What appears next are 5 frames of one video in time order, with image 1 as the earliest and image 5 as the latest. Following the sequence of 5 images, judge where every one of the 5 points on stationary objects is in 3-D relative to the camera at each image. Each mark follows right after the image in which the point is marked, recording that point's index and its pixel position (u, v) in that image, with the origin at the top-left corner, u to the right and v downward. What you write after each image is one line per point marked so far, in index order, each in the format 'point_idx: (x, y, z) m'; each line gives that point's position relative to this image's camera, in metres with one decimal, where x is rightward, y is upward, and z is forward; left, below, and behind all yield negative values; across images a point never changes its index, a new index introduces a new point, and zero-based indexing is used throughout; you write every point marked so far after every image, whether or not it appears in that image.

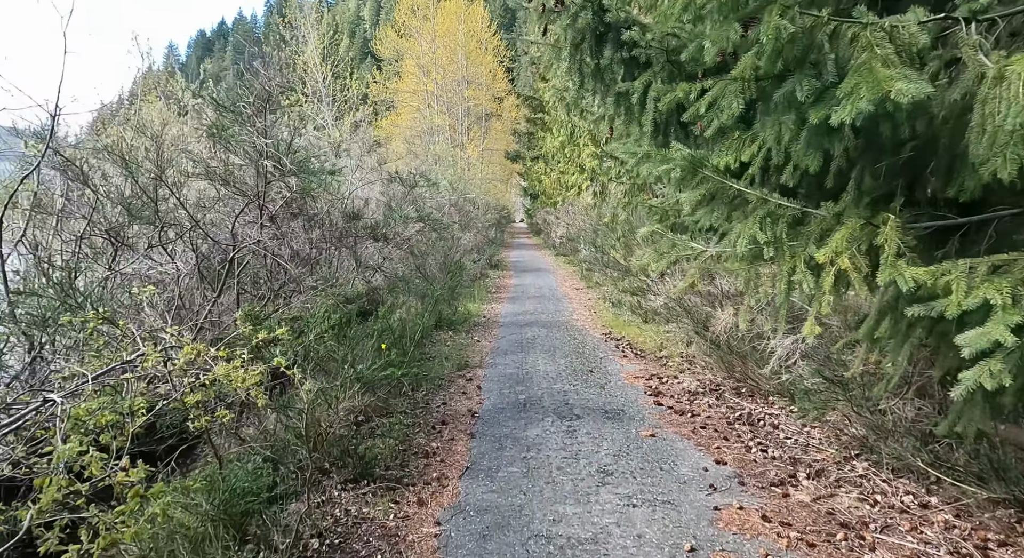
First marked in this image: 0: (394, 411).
0: (-1.1, -1.3, +7.5) m
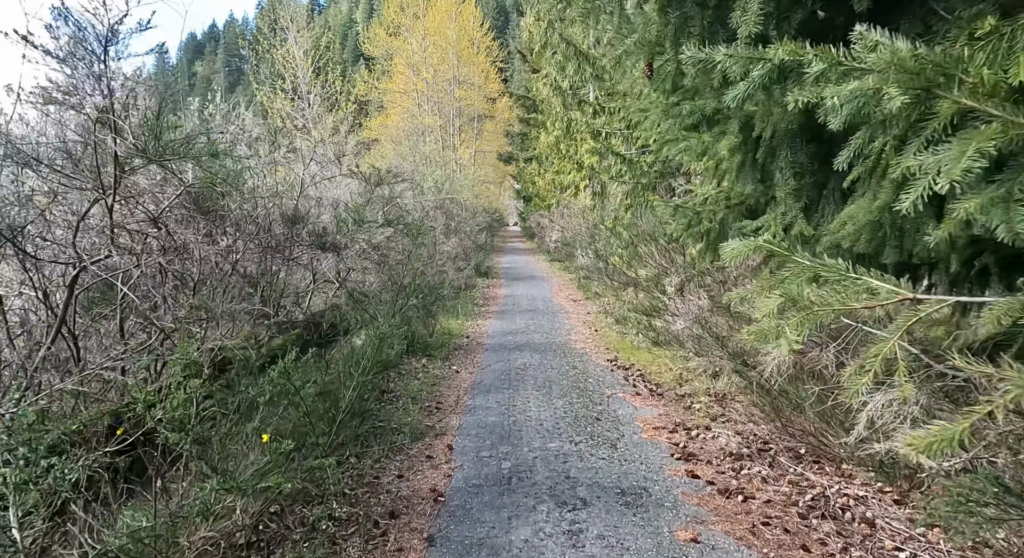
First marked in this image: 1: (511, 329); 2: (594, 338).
0: (-1.3, -1.4, +5.6) m
1: (0.0, -0.7, +12.8) m
2: (+1.3, -0.8, +12.0) m
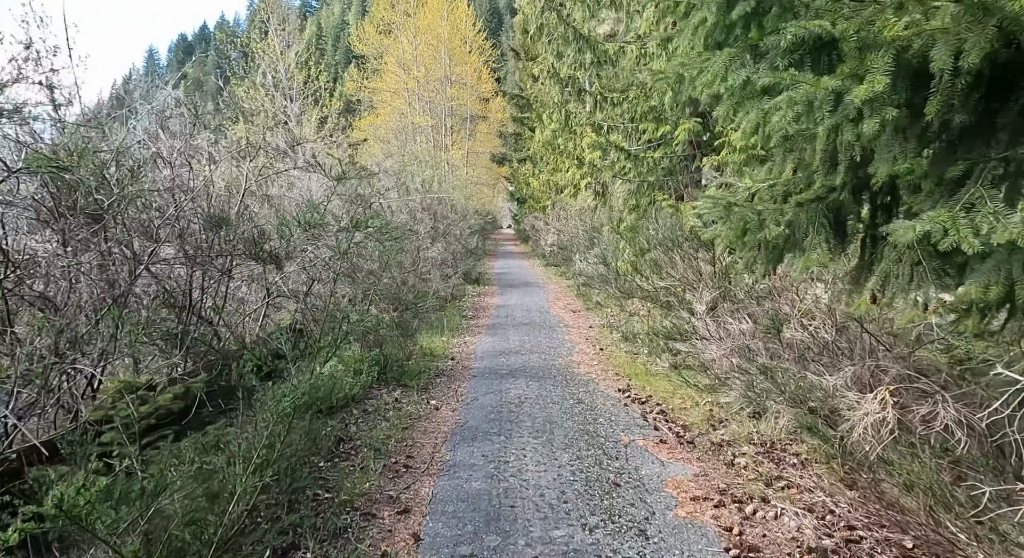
0: (-1.3, -1.6, +4.1) m
1: (-0.1, -0.9, +11.2) m
2: (+1.2, -1.0, +10.4) m
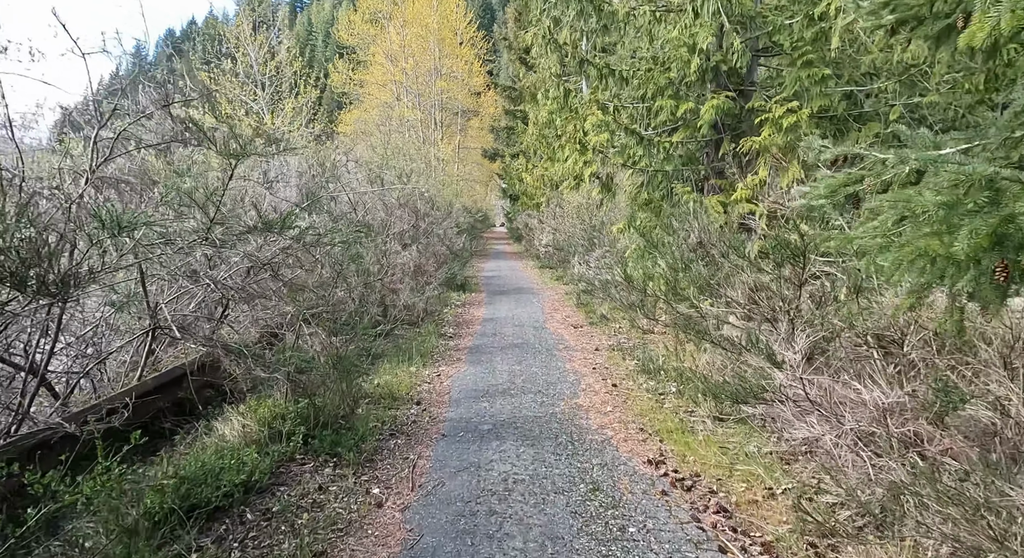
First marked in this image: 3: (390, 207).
0: (-1.4, -1.7, +1.7) m
1: (-0.3, -1.0, +8.8) m
2: (+1.0, -1.1, +8.1) m
3: (-2.3, +1.4, +15.5) m
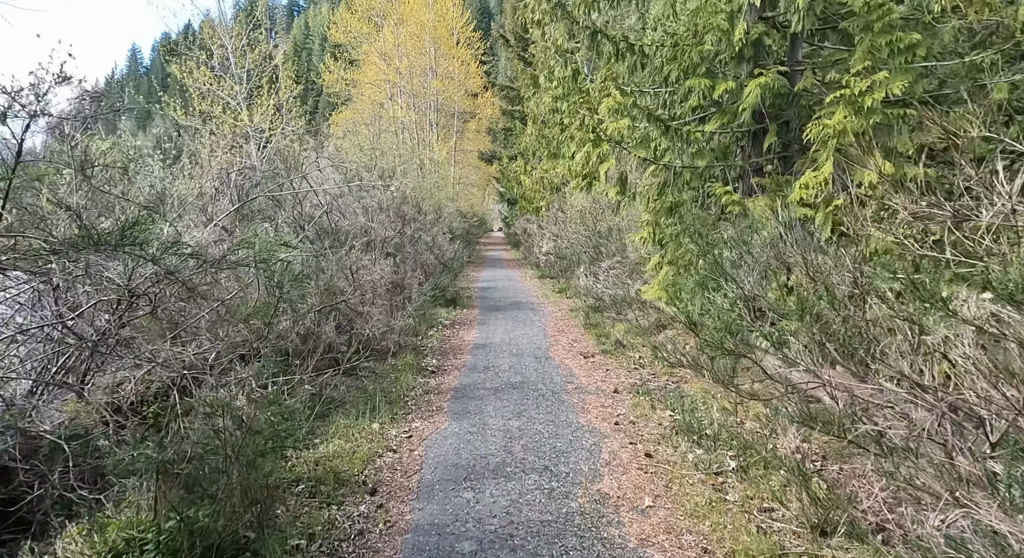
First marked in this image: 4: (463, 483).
0: (-1.4, -1.9, -0.5) m
1: (-0.3, -1.3, +6.6) m
2: (+1.0, -1.4, +5.9) m
3: (-2.4, +1.1, +13.4) m
4: (-0.3, -1.4, +5.7) m
